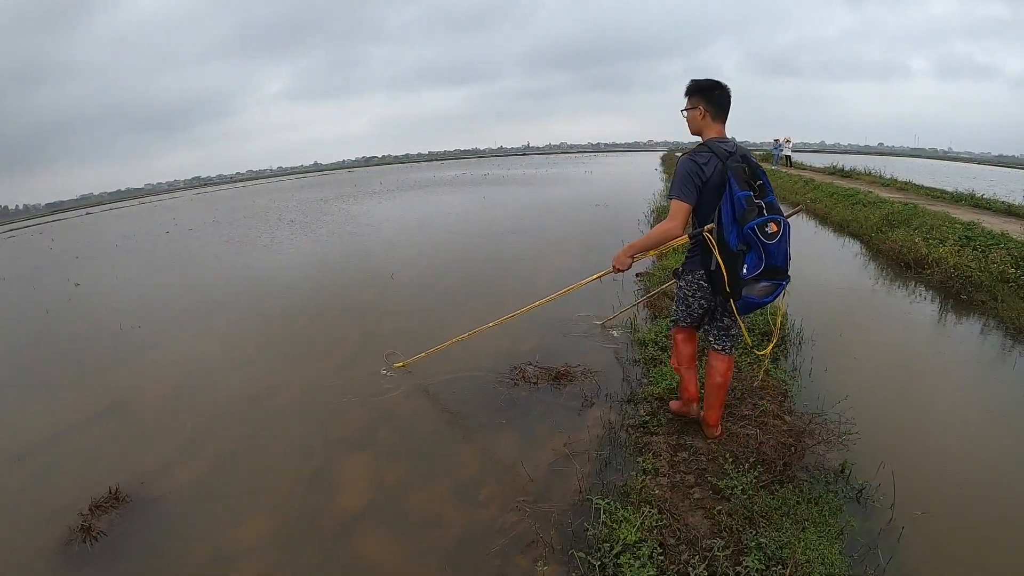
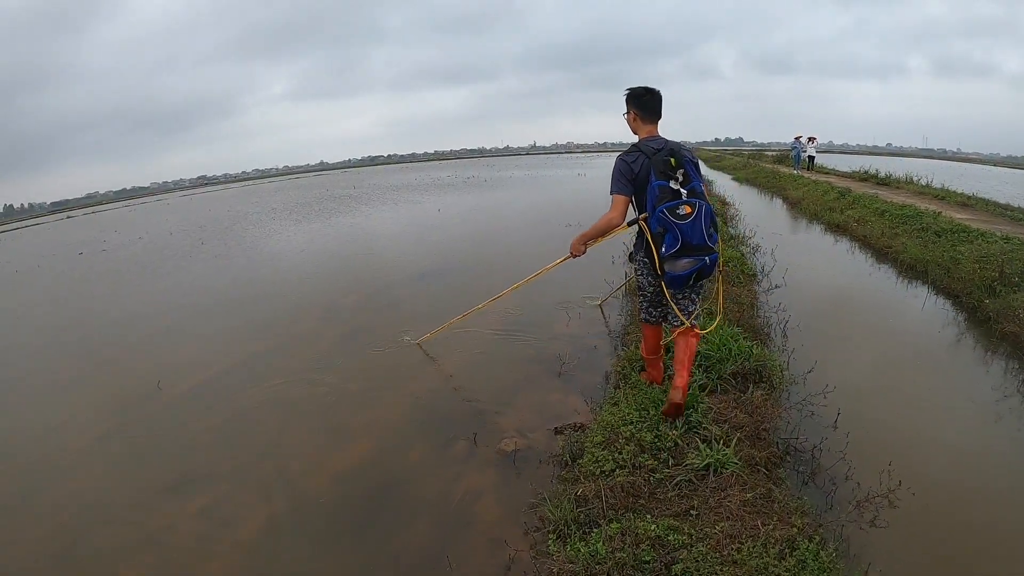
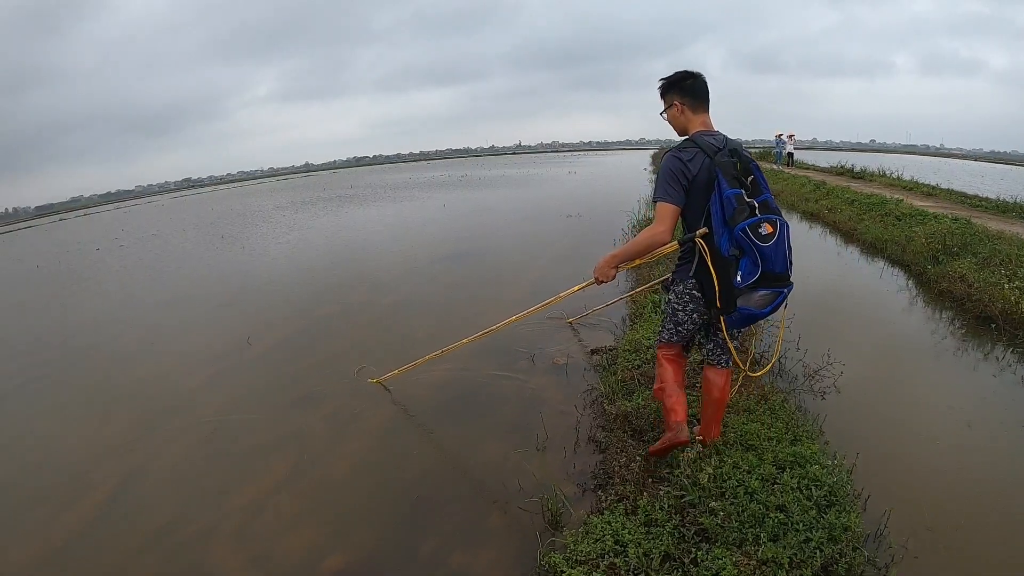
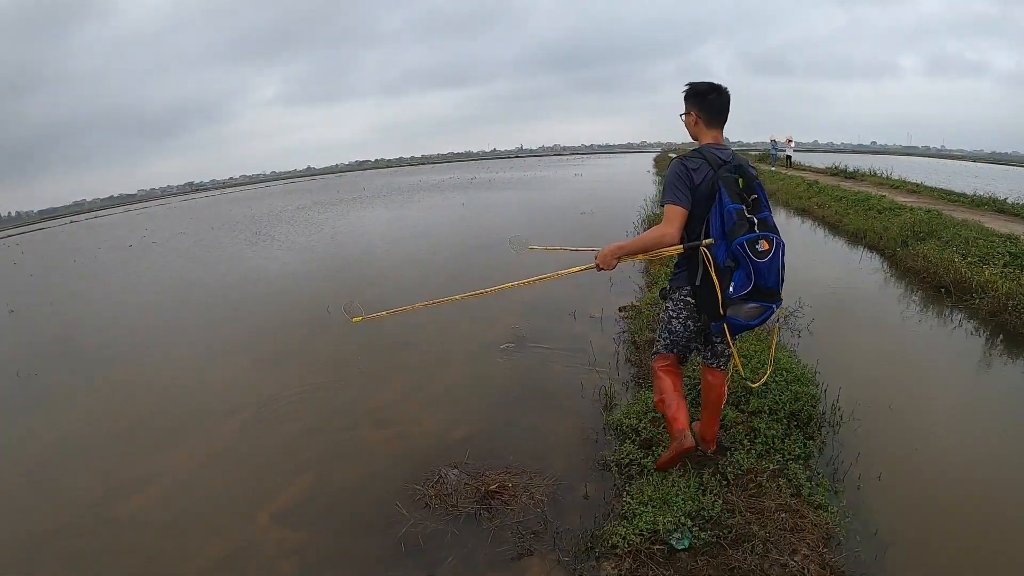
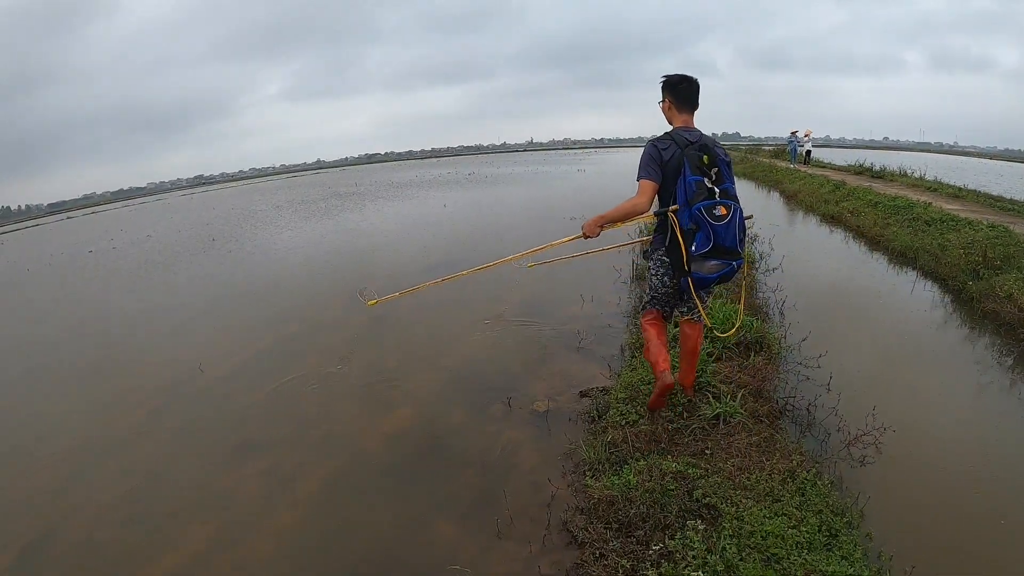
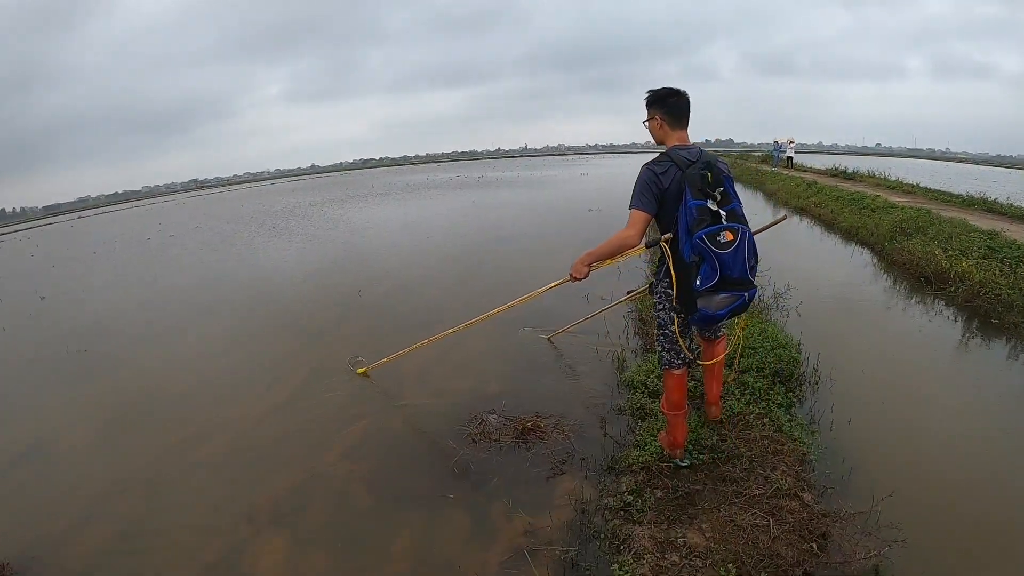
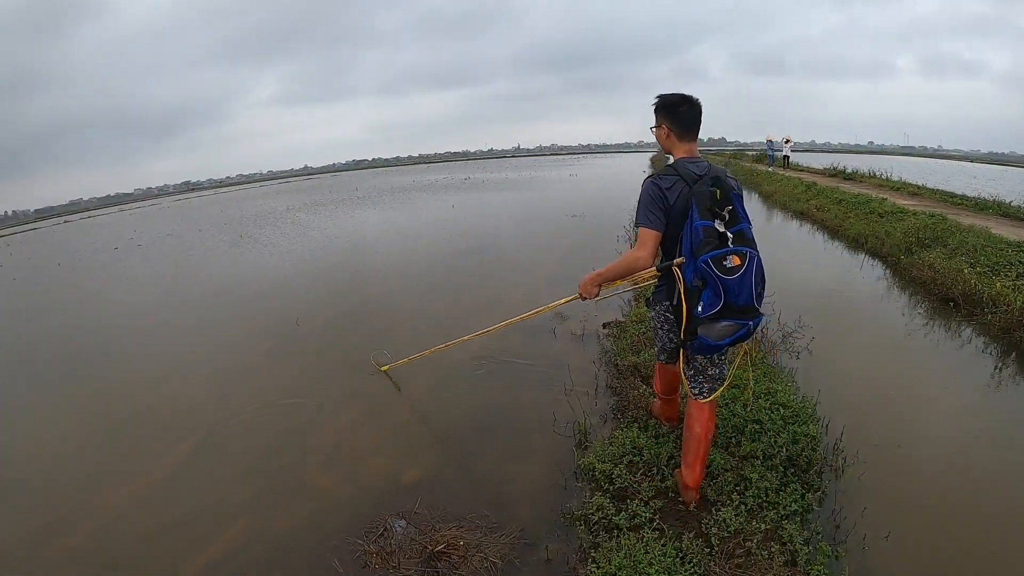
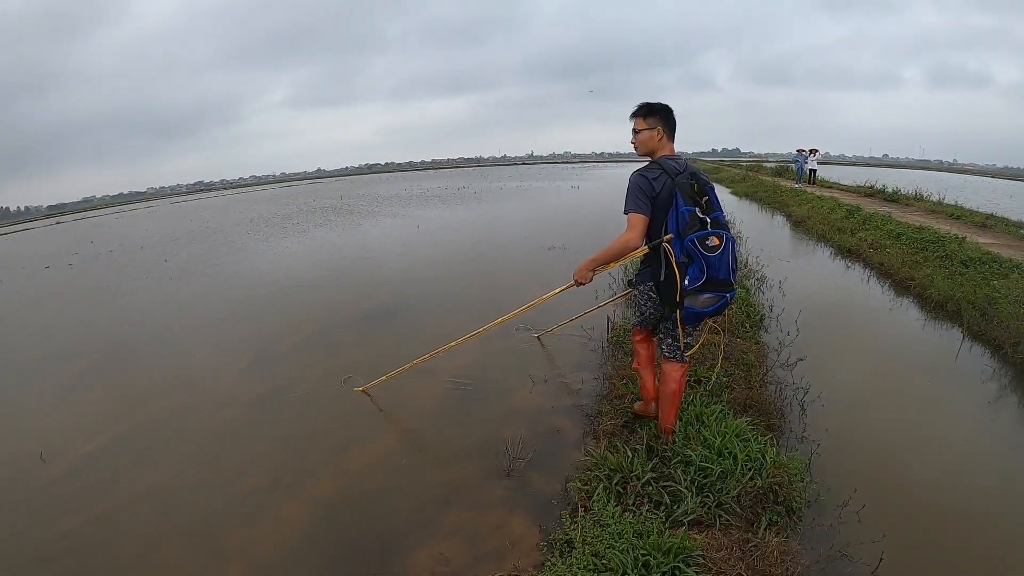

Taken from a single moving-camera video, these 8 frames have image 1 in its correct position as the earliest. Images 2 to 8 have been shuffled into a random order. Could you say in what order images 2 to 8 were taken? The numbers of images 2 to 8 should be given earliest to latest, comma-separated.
6, 4, 7, 3, 5, 2, 8
